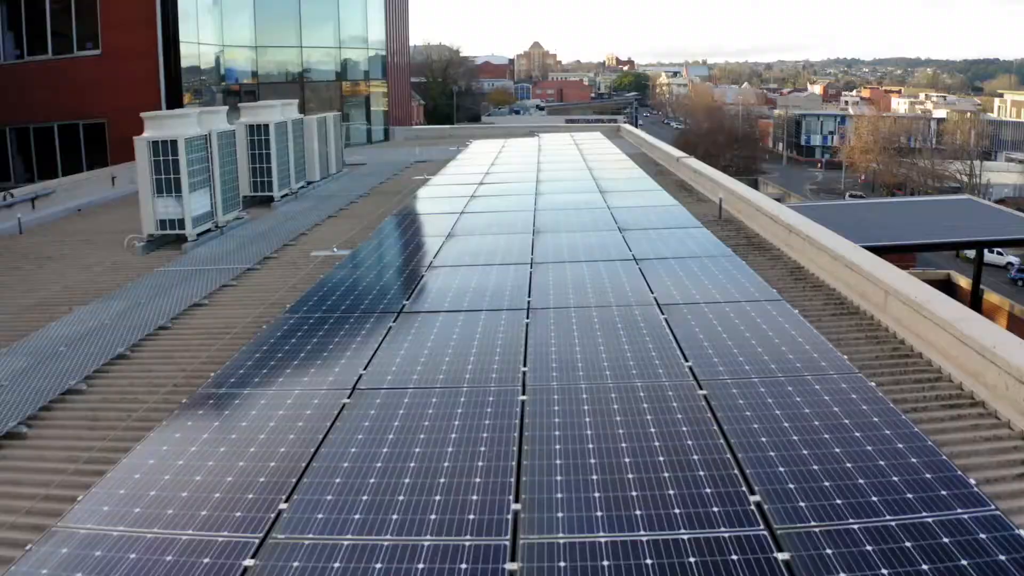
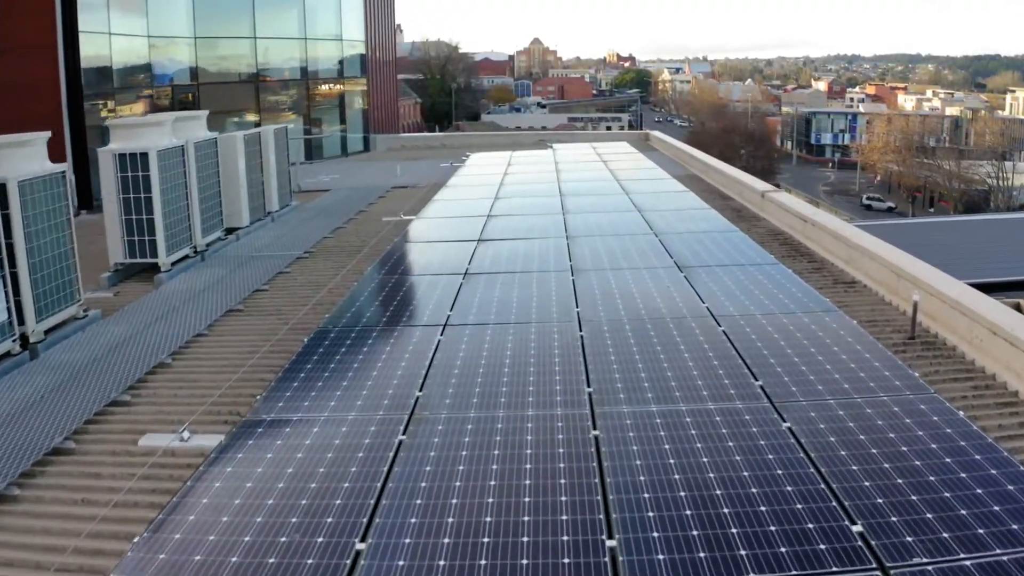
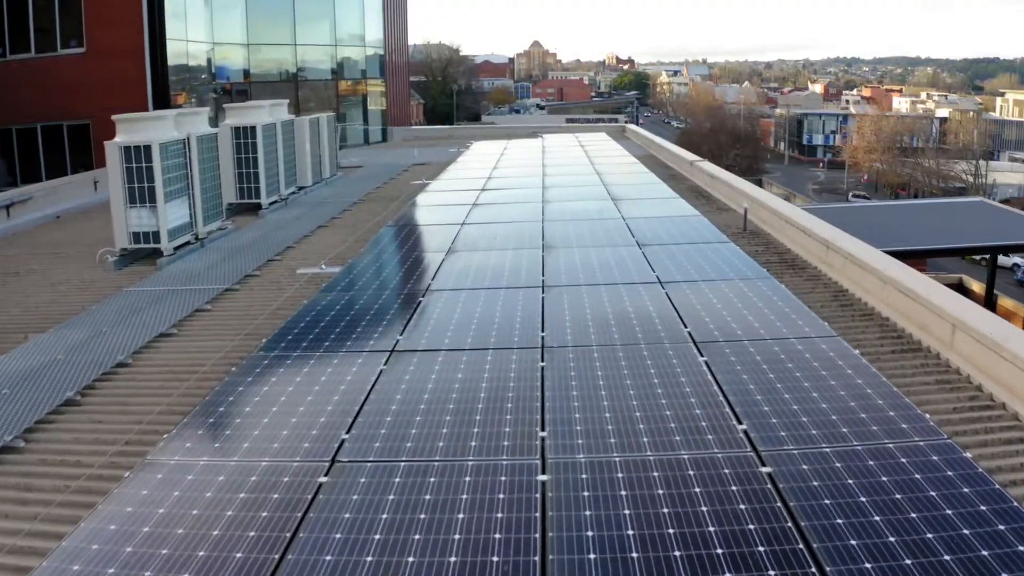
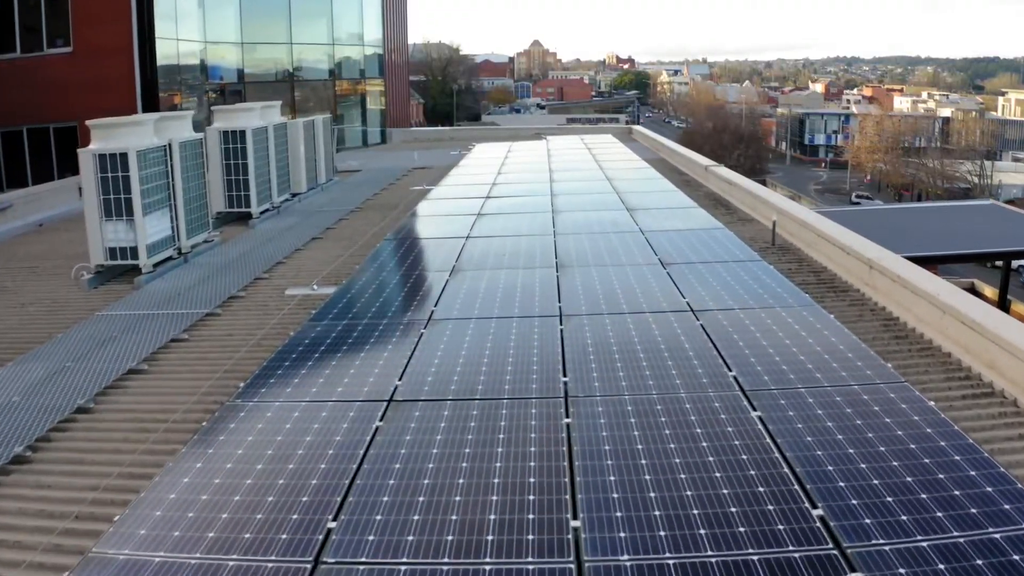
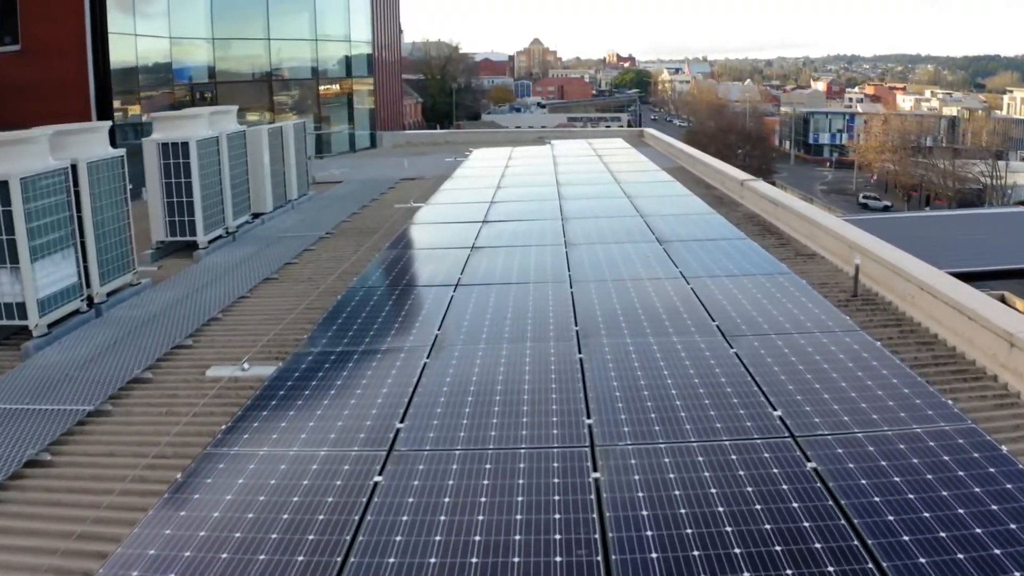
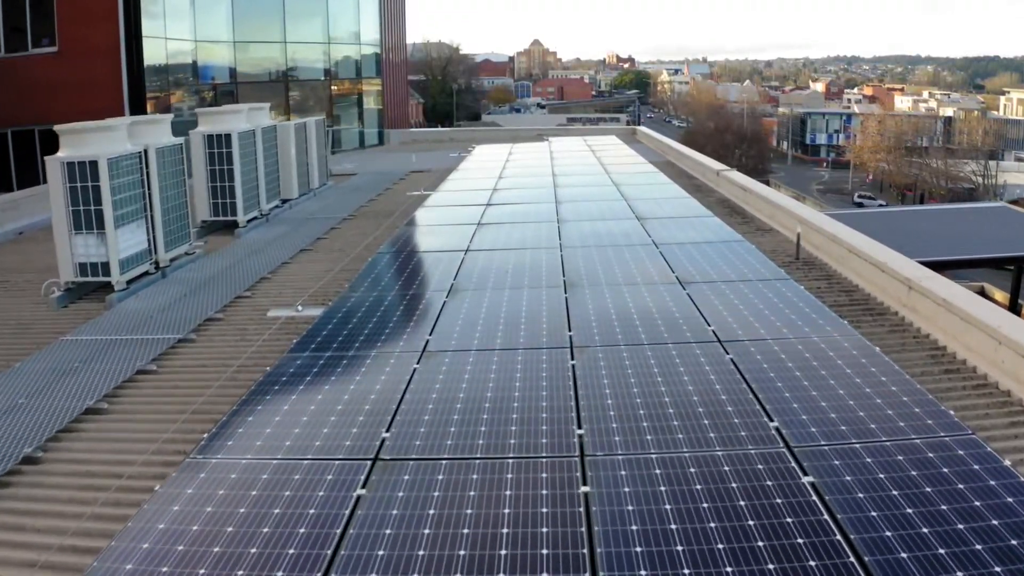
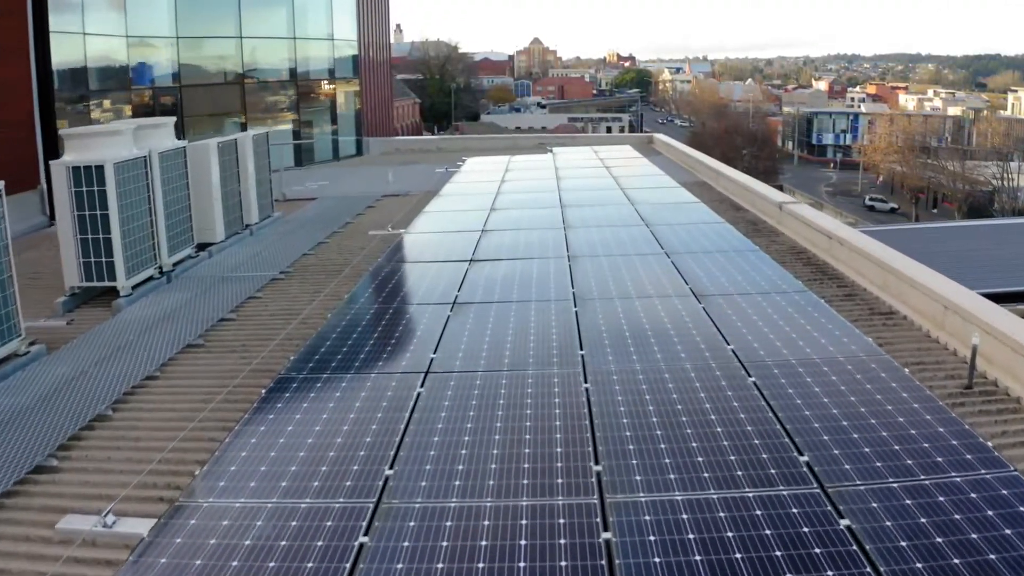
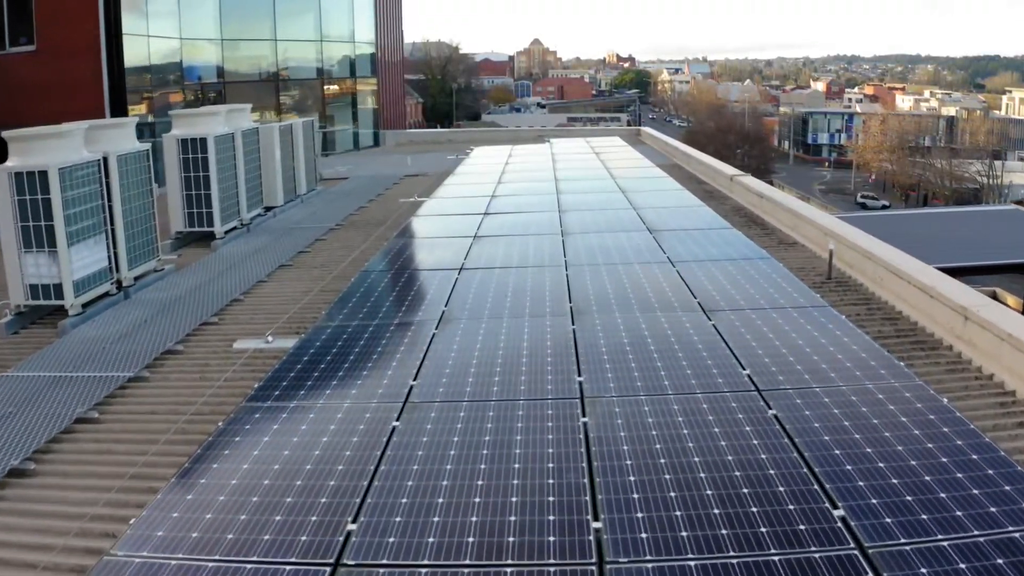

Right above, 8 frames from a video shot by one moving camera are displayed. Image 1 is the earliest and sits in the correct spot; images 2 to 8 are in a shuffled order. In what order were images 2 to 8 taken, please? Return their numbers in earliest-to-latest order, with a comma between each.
3, 4, 6, 8, 5, 2, 7
